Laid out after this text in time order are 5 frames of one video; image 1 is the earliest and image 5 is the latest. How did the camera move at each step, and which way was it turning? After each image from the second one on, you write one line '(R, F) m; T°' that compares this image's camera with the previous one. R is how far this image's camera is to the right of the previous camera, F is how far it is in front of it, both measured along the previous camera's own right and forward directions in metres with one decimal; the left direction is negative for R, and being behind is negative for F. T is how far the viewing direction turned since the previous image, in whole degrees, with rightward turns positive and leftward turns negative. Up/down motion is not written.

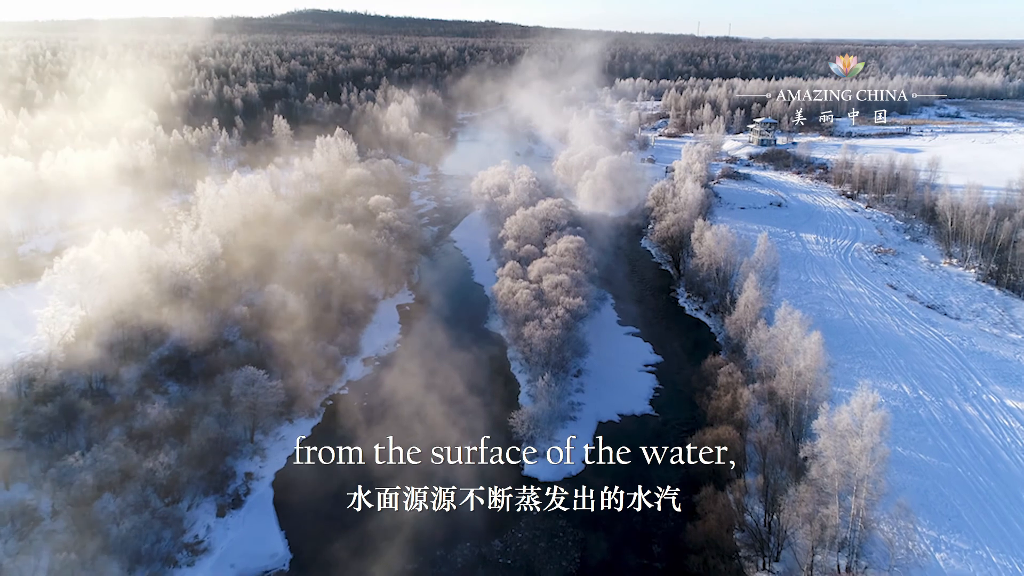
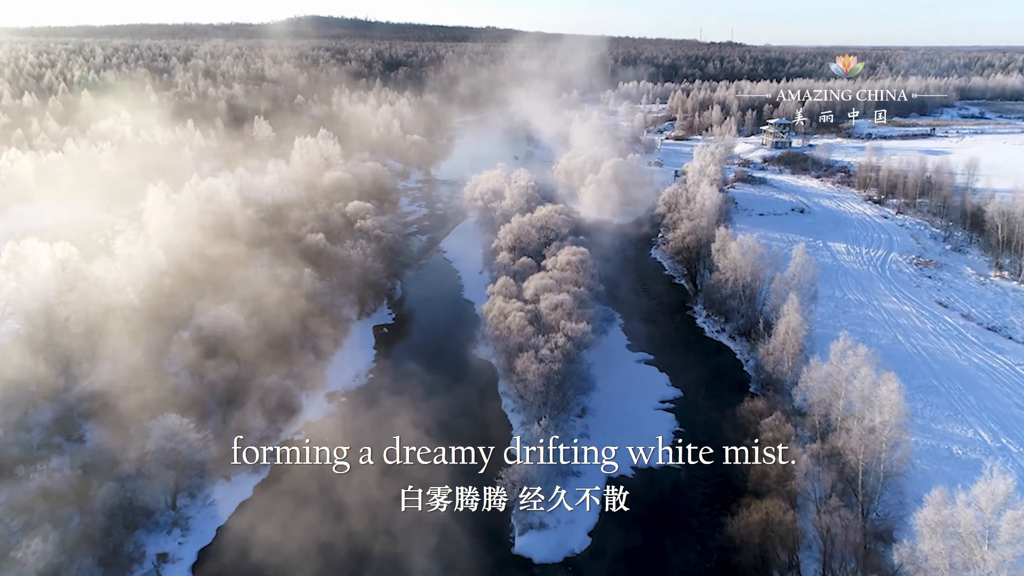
(+0.3, +5.7) m; 0°
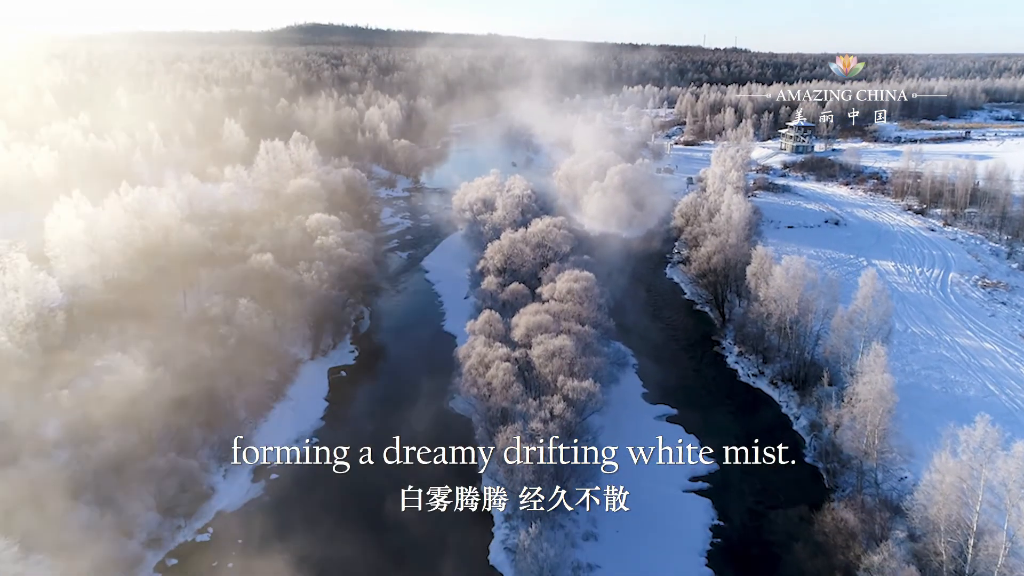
(+0.4, +7.2) m; 0°
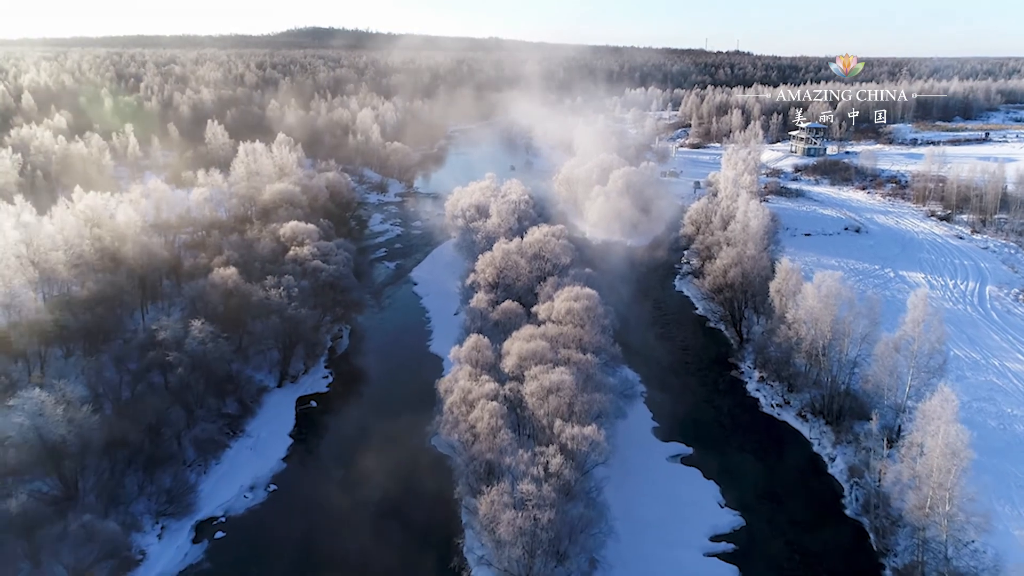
(+0.2, +3.6) m; 0°
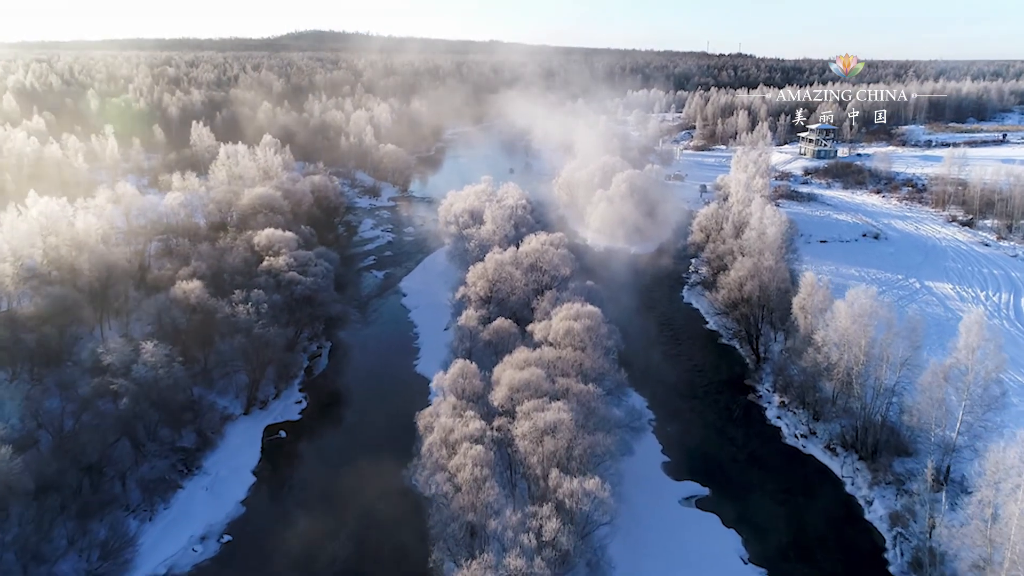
(+0.2, +2.9) m; 0°
